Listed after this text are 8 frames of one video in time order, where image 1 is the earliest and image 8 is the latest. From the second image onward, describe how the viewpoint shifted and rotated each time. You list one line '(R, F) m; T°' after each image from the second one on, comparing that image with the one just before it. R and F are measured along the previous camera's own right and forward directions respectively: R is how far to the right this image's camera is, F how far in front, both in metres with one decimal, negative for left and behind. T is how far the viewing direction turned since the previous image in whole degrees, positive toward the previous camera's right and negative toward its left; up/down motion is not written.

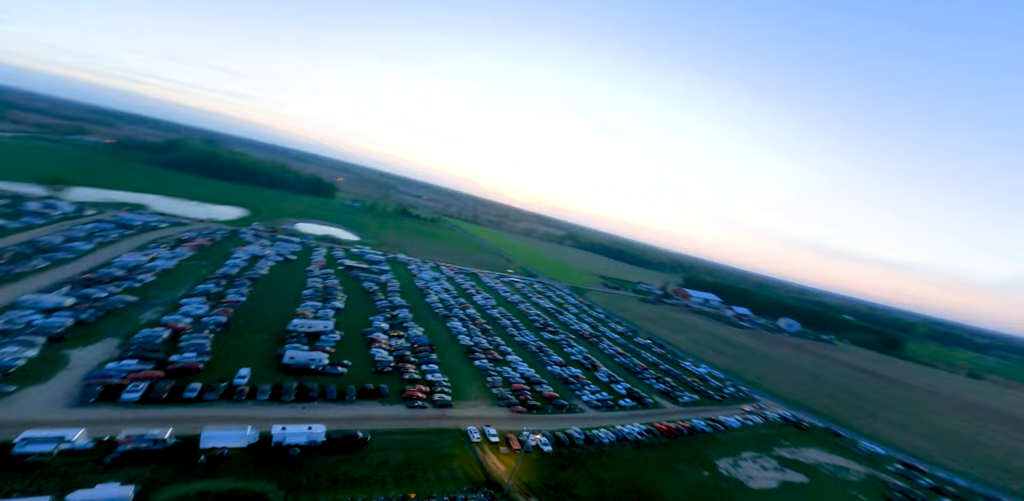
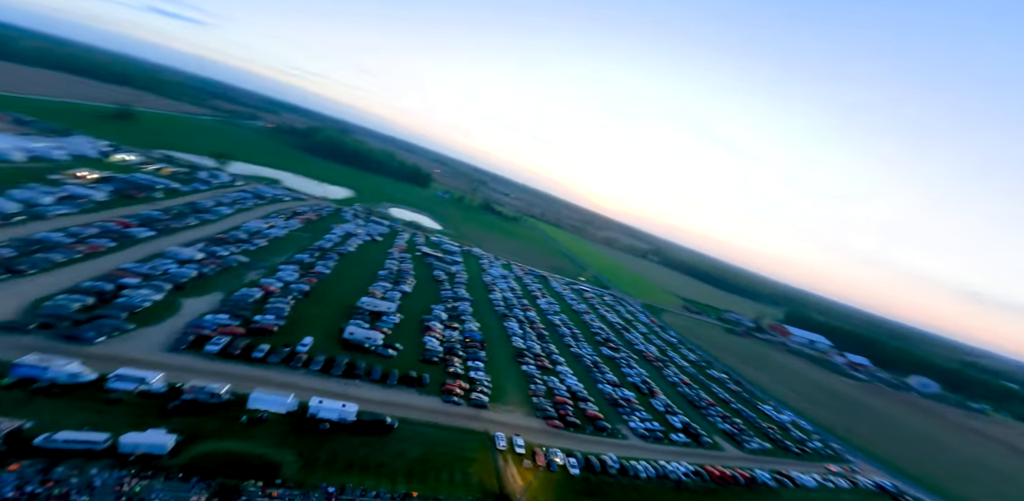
(+1.8, +0.8) m; -12°
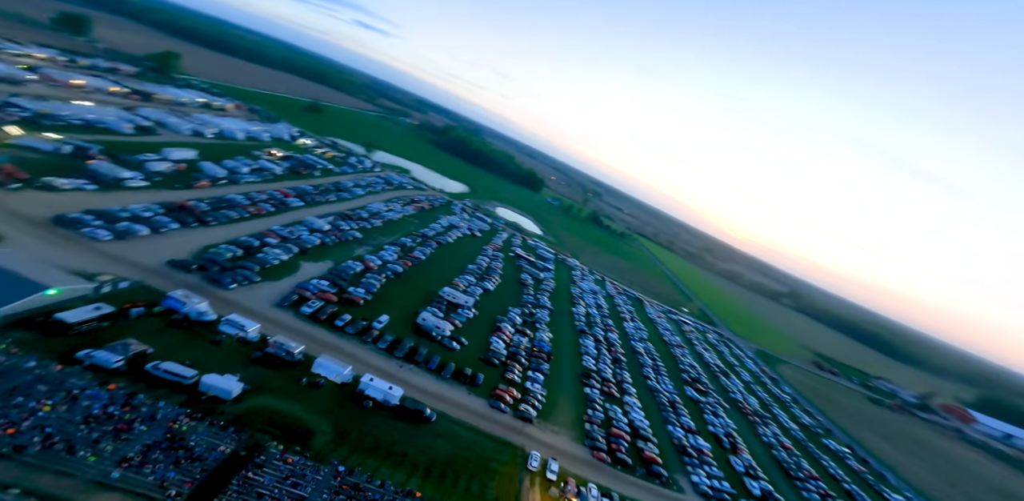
(+2.4, +0.8) m; -16°
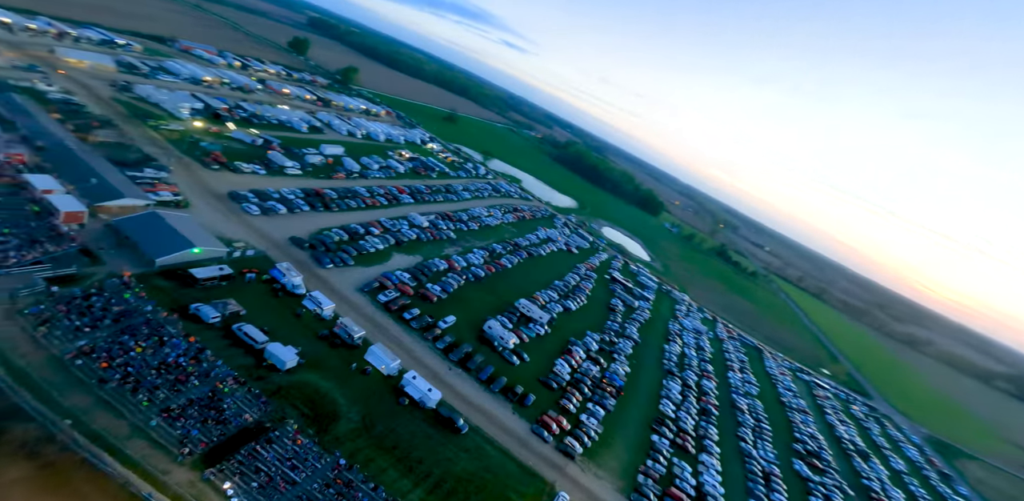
(+3.2, +1.3) m; -17°
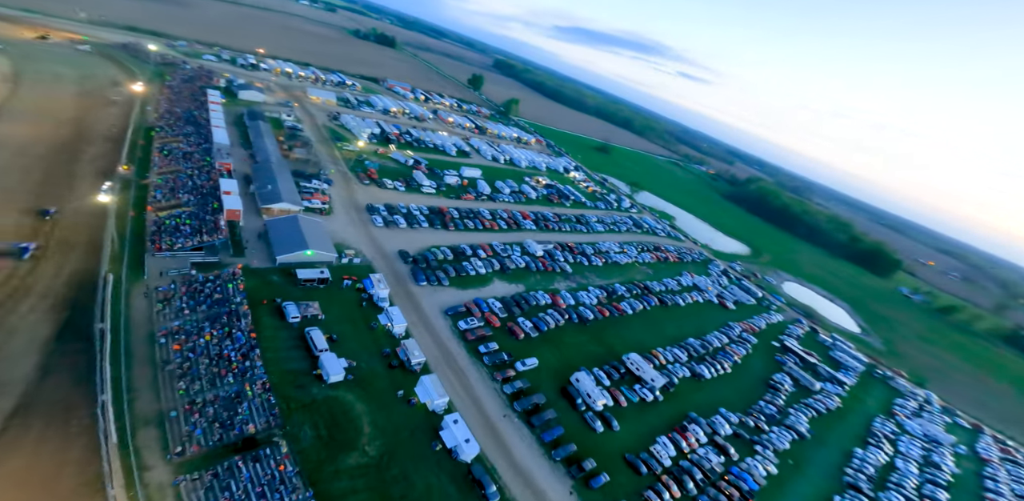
(+3.8, +3.6) m; -22°
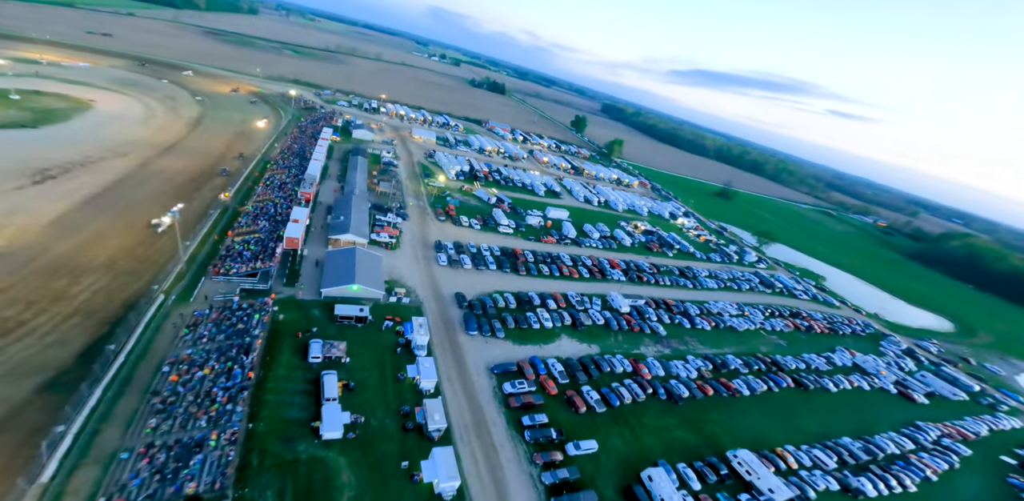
(+2.6, +4.1) m; -15°
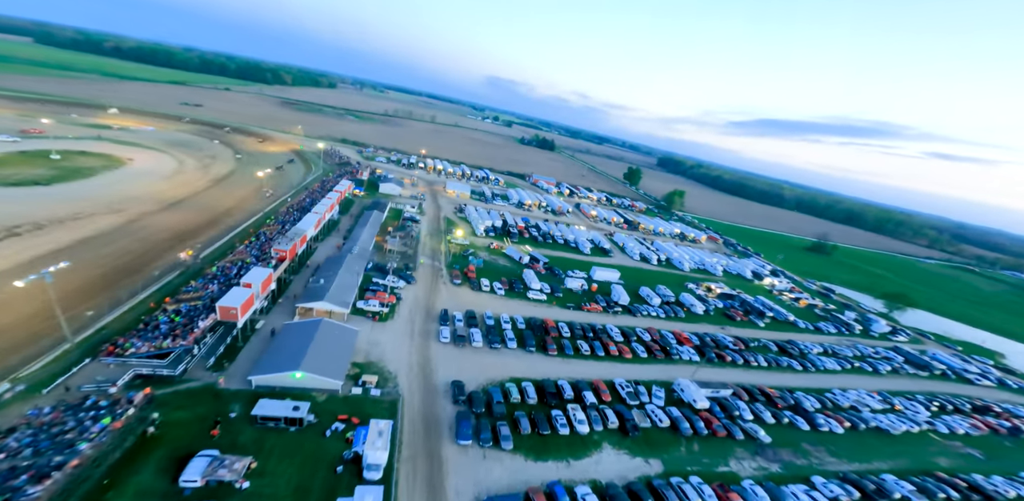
(+2.2, +7.7) m; -8°
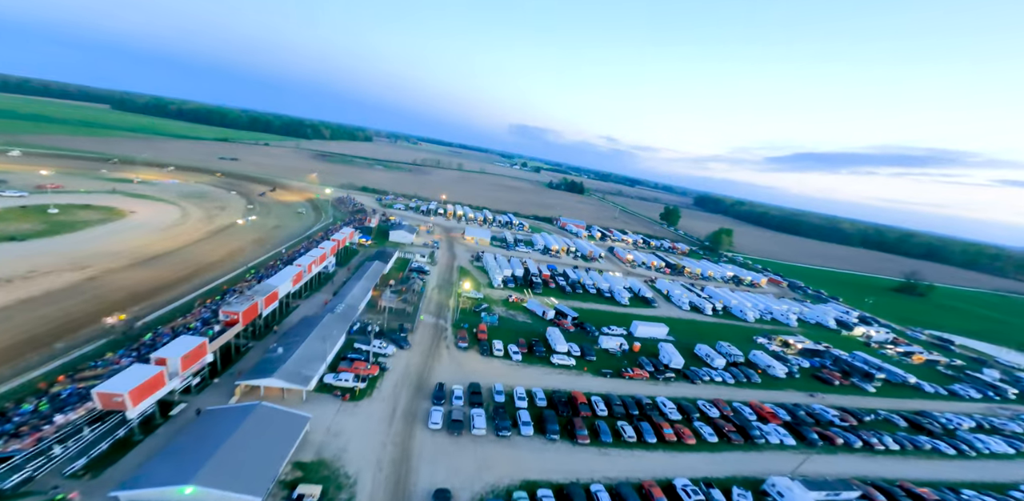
(+1.1, +6.0) m; -5°
